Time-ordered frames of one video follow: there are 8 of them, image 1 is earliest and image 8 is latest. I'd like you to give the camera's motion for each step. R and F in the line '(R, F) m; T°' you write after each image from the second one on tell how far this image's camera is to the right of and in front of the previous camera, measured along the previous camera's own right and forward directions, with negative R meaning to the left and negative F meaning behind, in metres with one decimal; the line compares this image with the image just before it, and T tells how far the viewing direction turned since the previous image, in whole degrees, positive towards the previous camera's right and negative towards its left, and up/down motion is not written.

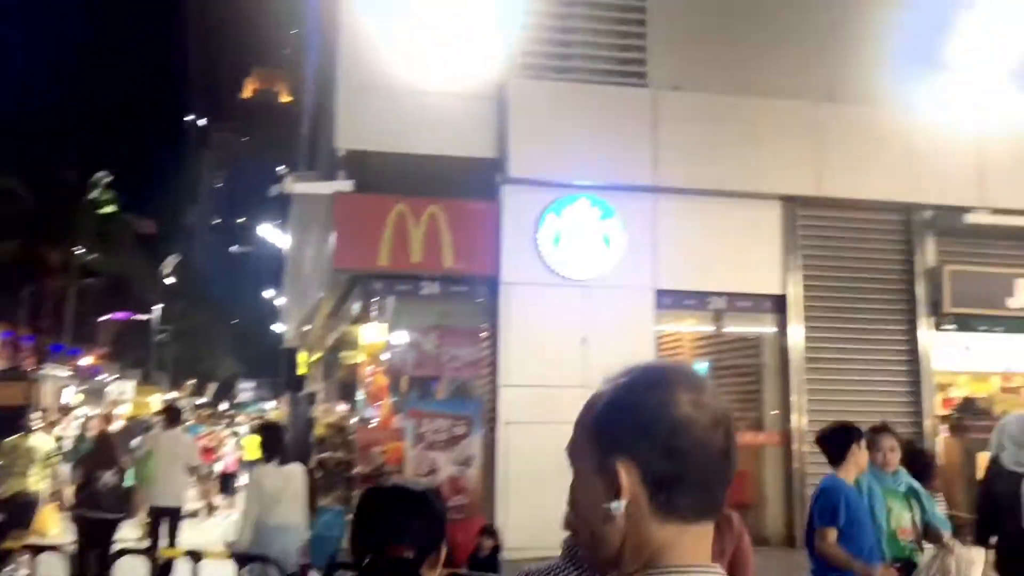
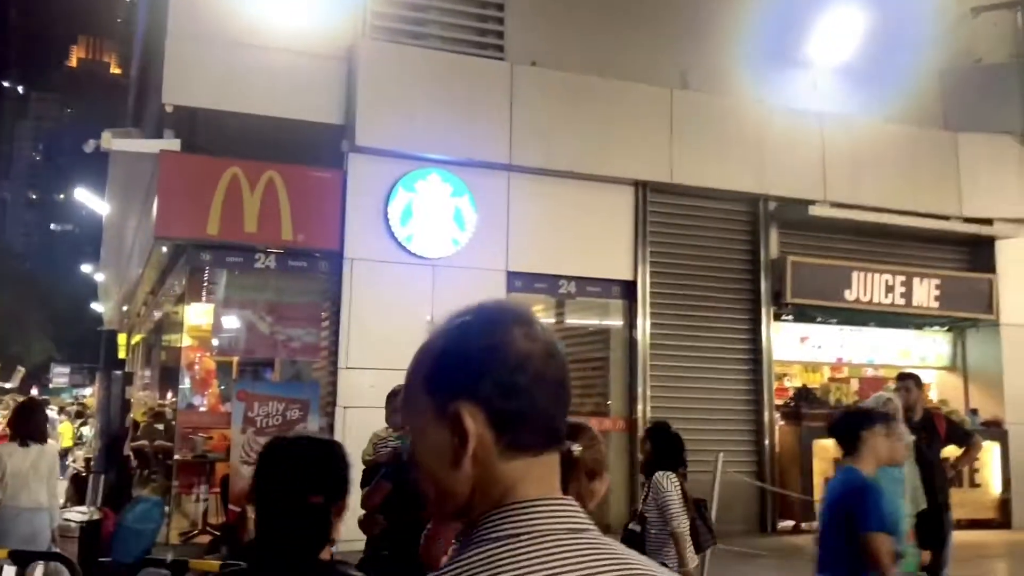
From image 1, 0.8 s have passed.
(0.0, +0.4) m; +10°
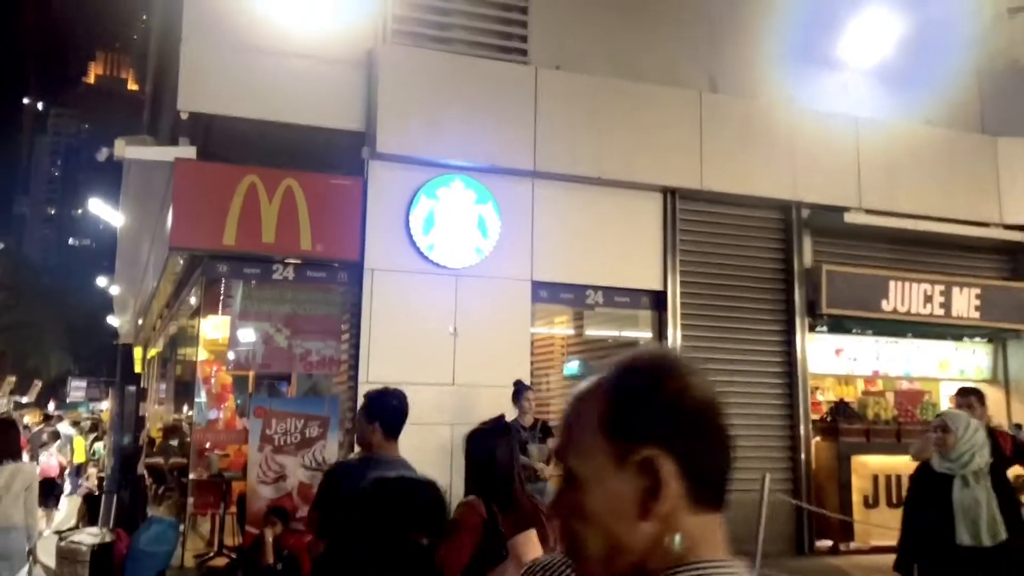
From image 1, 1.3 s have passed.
(-0.1, +0.2) m; -1°
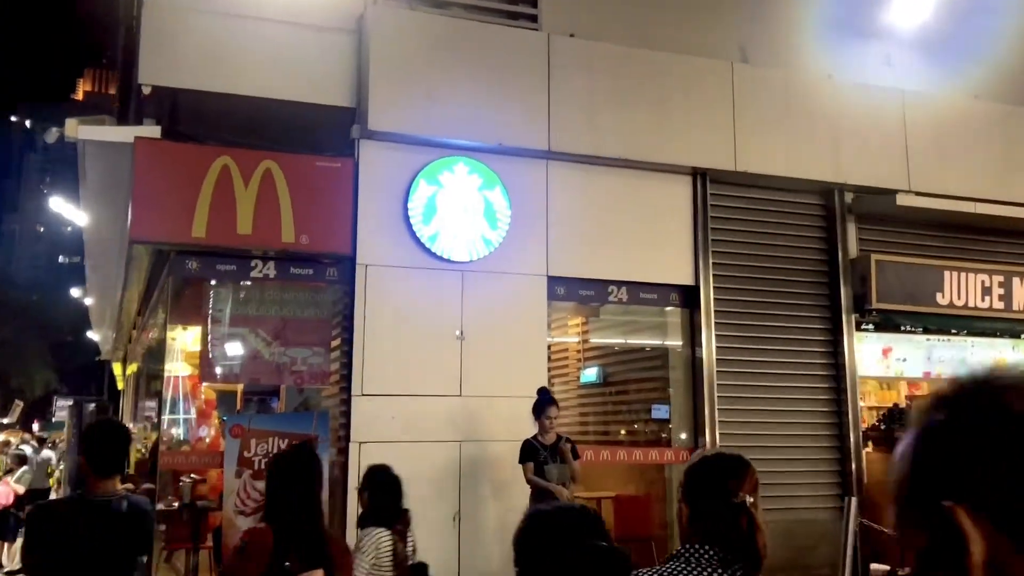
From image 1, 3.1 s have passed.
(-0.1, +0.8) m; 0°
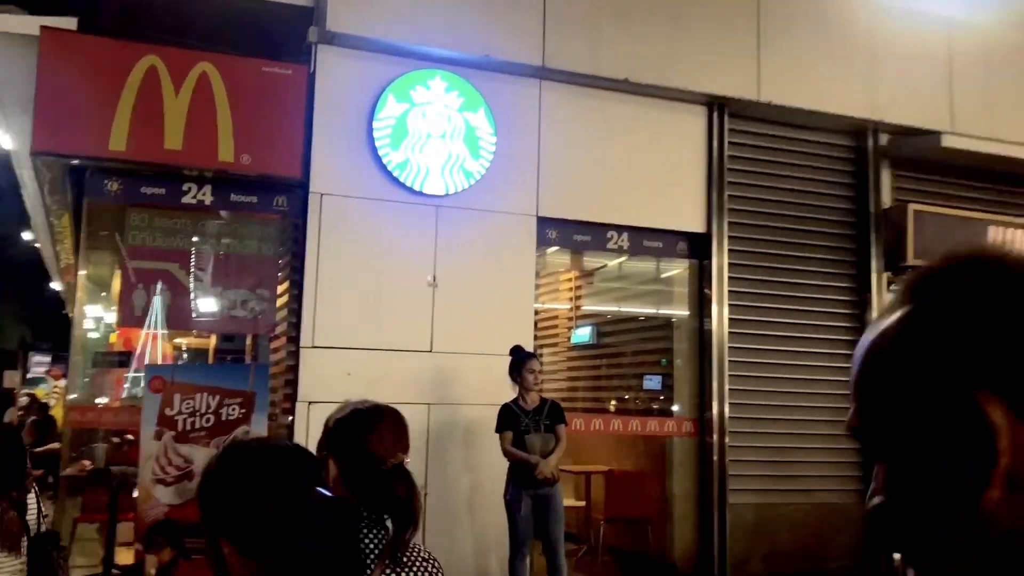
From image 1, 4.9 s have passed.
(+0.1, +0.9) m; +1°
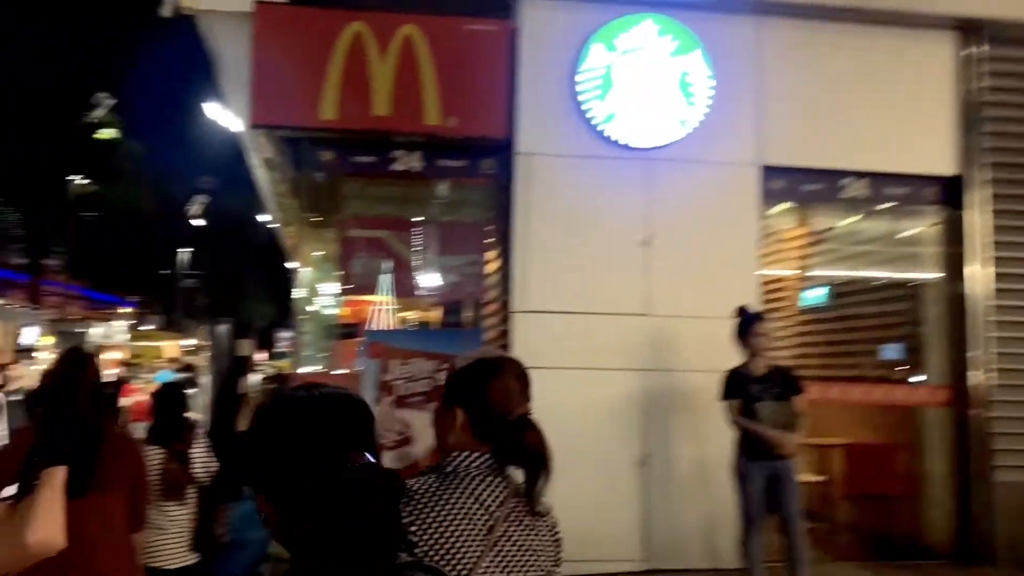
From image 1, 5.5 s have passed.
(0.0, +0.3) m; -13°
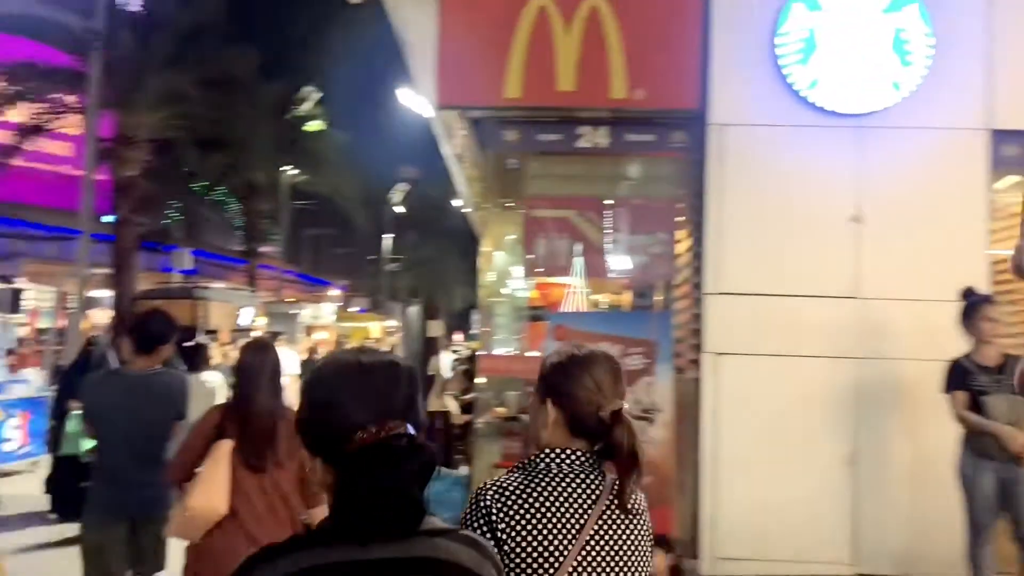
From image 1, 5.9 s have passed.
(0.0, +0.2) m; -12°
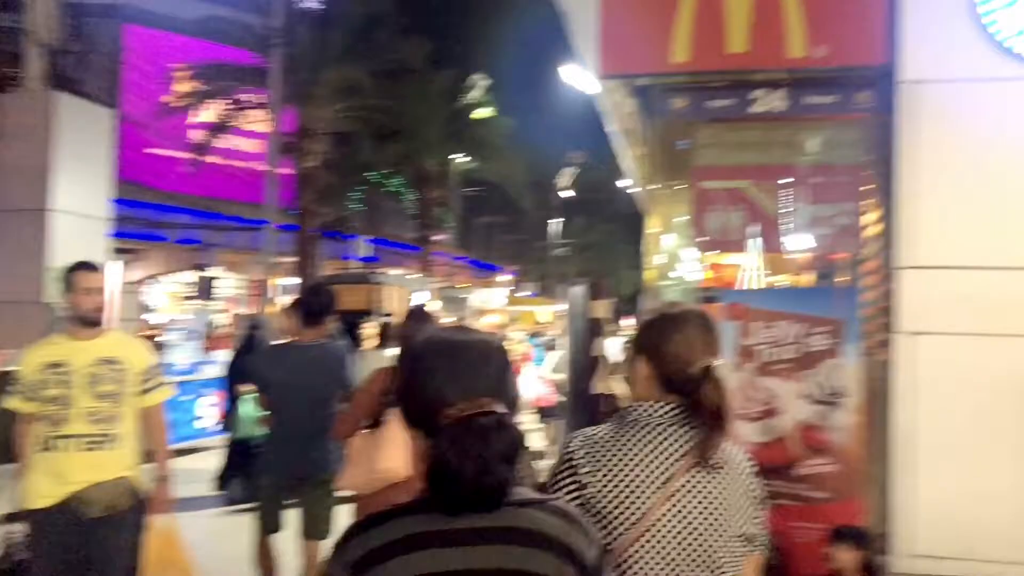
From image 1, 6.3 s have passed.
(0.0, +0.1) m; -10°
